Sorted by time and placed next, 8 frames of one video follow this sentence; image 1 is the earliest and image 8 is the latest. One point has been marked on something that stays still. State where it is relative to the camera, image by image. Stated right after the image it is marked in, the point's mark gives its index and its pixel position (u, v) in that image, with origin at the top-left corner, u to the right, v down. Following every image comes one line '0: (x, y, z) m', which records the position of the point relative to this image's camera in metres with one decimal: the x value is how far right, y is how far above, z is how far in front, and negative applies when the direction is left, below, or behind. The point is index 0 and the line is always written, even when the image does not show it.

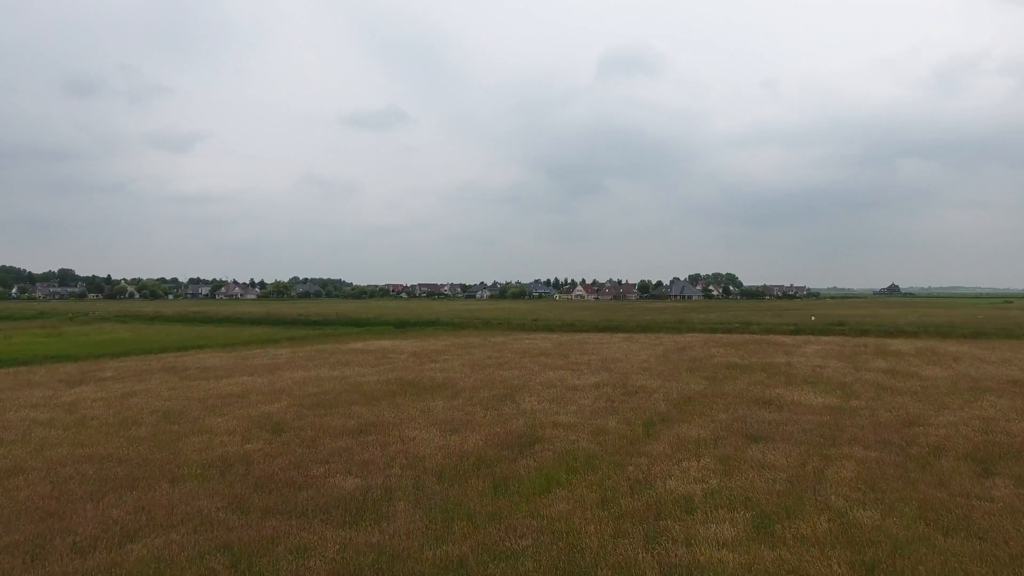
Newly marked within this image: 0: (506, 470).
0: (-0.1, -2.6, +9.3) m
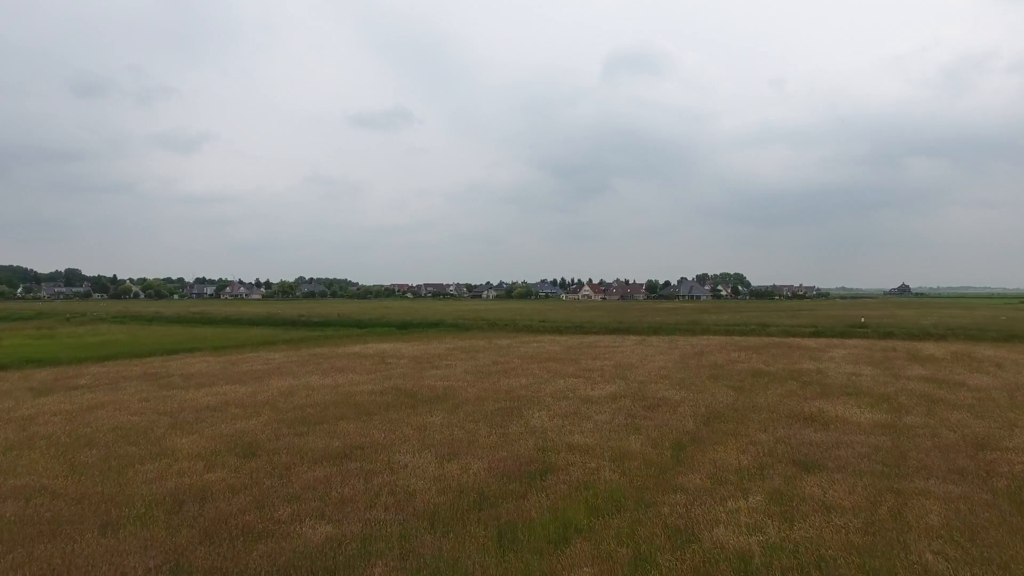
0: (0.0, -2.6, +7.6) m
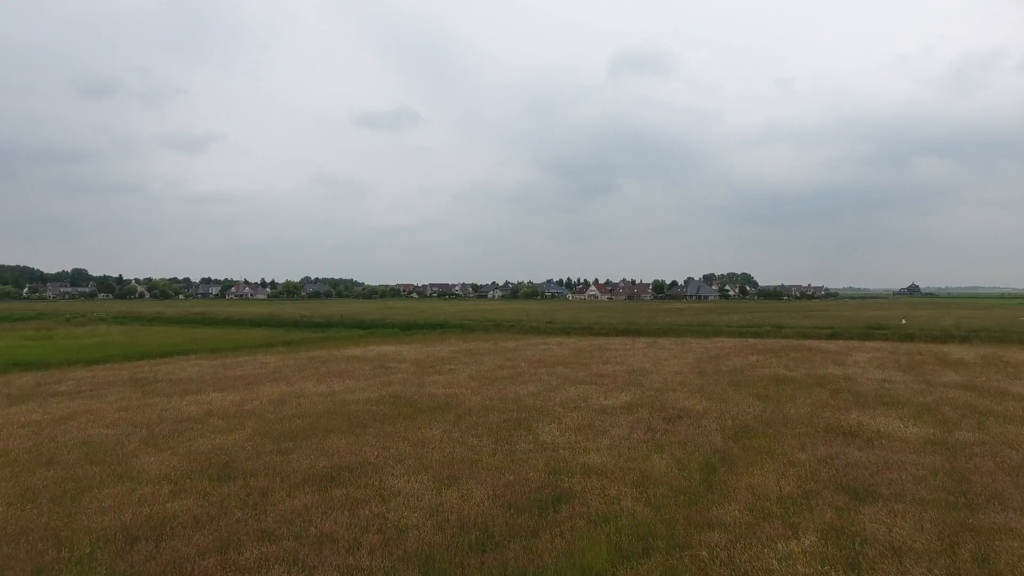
0: (+0.1, -2.7, +6.4) m
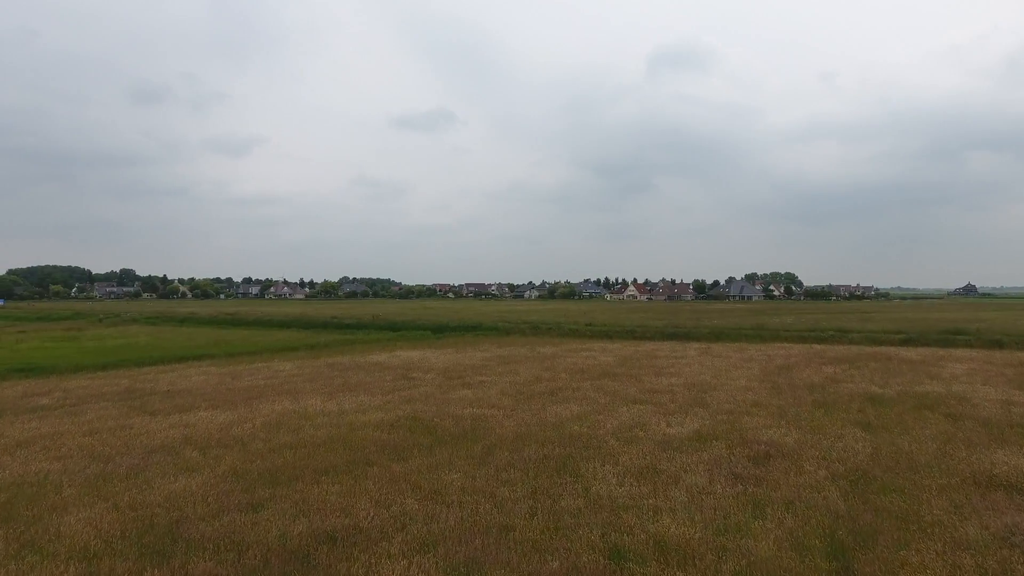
0: (+0.4, -2.7, +3.7) m
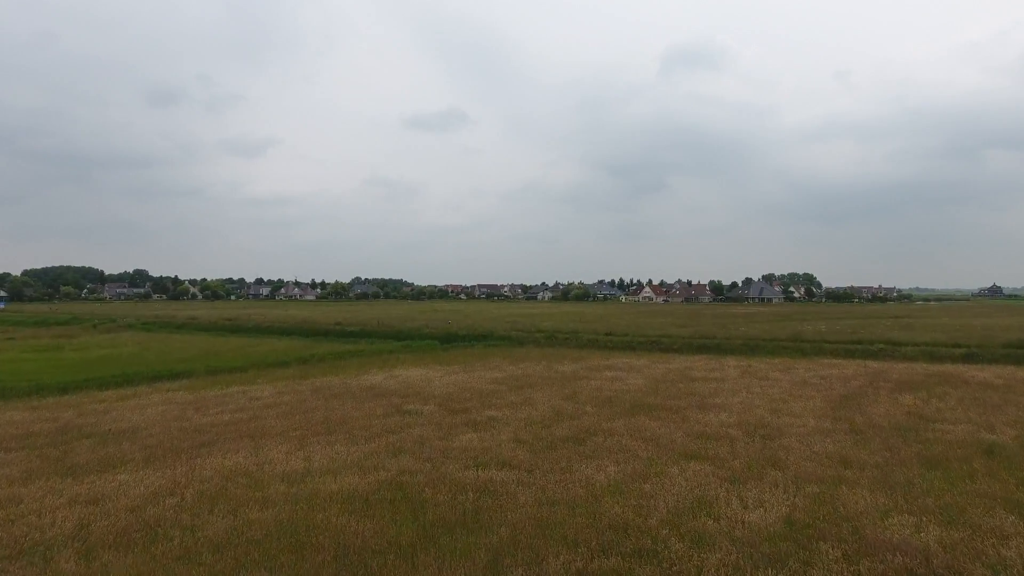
0: (+0.5, -3.1, +0.3) m
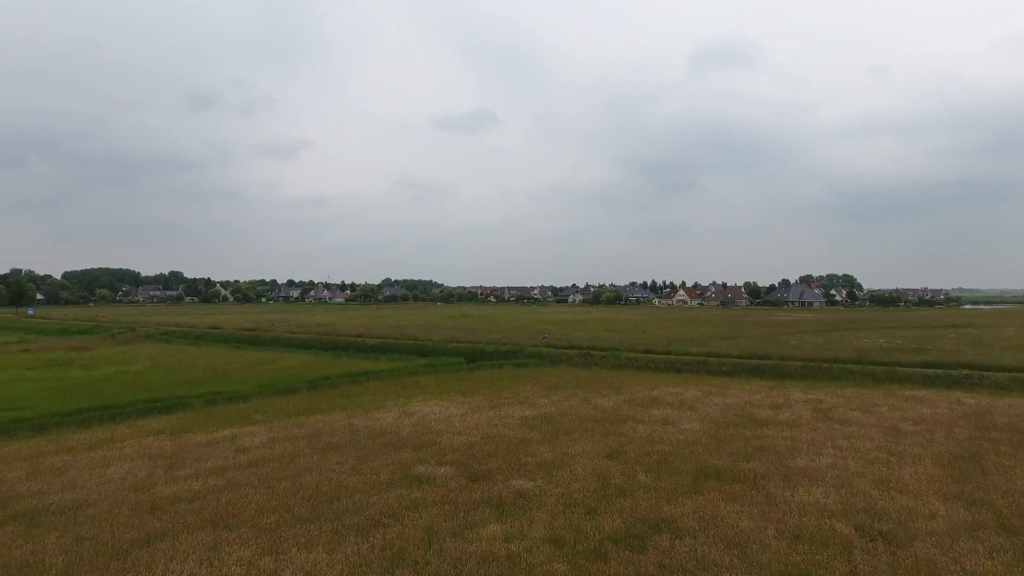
0: (+0.4, -3.9, -3.0) m
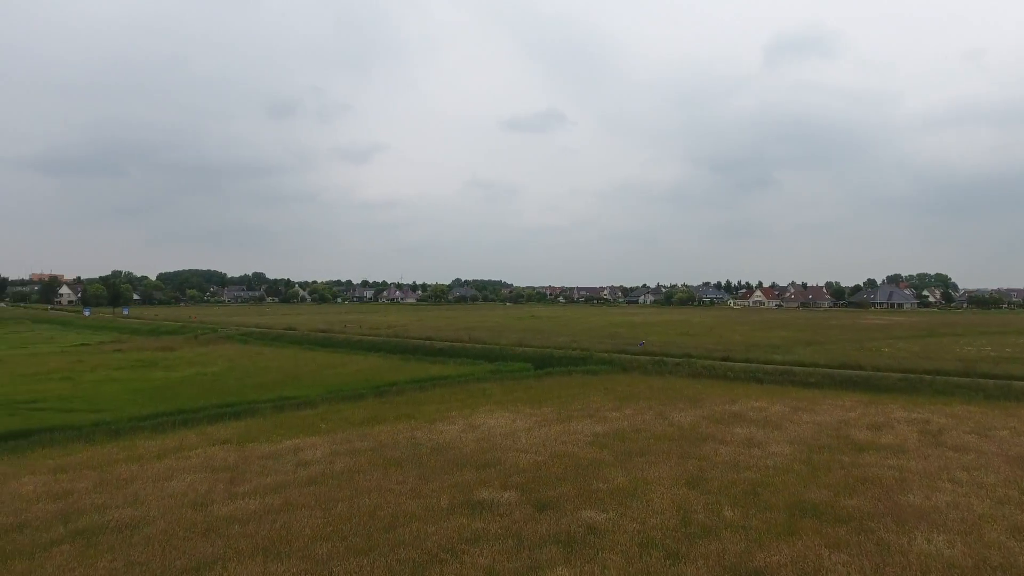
0: (0.0, -4.1, -4.0) m
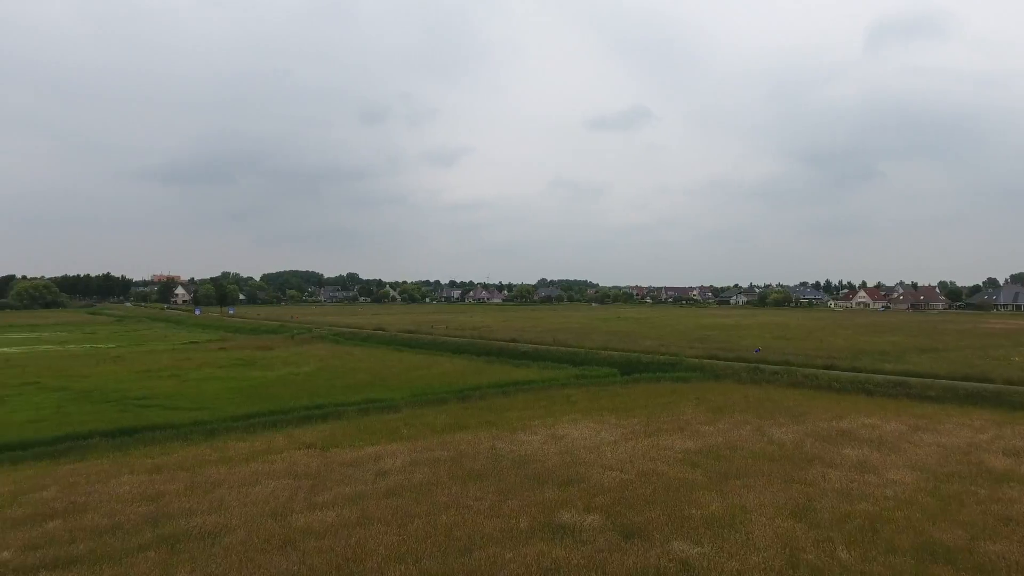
0: (-0.7, -4.3, -4.8) m
